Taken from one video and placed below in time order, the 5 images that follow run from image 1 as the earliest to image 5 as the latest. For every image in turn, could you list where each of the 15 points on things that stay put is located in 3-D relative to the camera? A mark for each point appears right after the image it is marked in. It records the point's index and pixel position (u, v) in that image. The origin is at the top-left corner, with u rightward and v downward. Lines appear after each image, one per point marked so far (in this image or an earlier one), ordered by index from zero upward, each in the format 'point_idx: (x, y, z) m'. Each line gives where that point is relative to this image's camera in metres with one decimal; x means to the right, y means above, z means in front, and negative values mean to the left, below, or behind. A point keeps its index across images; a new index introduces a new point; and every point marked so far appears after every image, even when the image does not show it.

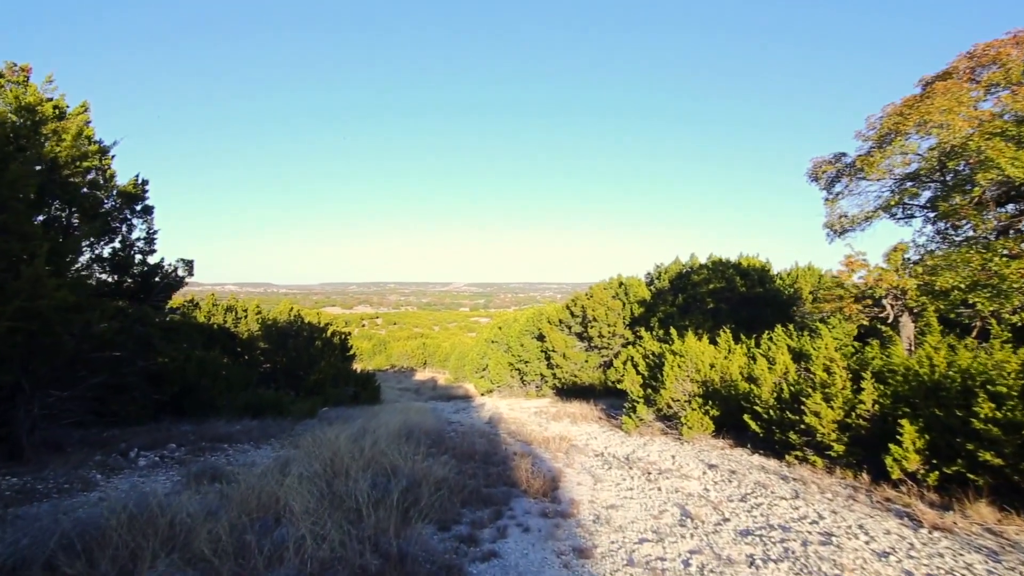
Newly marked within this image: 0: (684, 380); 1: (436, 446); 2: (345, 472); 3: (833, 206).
0: (+3.2, -1.7, +10.3) m
1: (-1.2, -2.6, +8.8) m
2: (-1.8, -2.0, +5.9) m
3: (+6.2, +1.6, +10.7) m
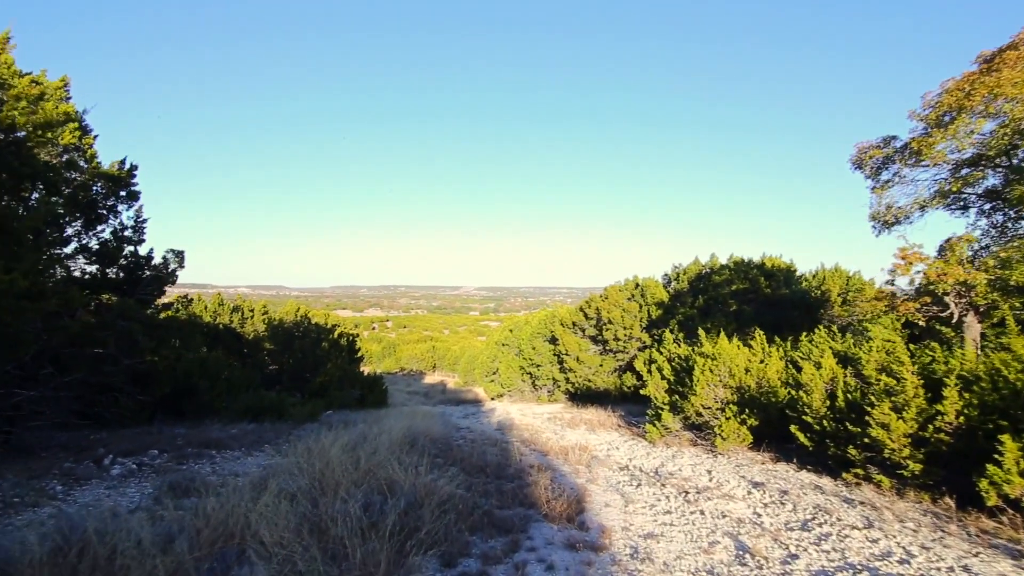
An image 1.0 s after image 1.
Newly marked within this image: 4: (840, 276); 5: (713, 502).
0: (+3.4, -1.7, +9.3) m
1: (-1.0, -2.4, +8.0) m
2: (-1.6, -1.8, +5.1) m
3: (+6.5, +1.6, +9.7) m
4: (+10.6, +0.4, +18.0) m
5: (+2.2, -2.3, +5.9) m
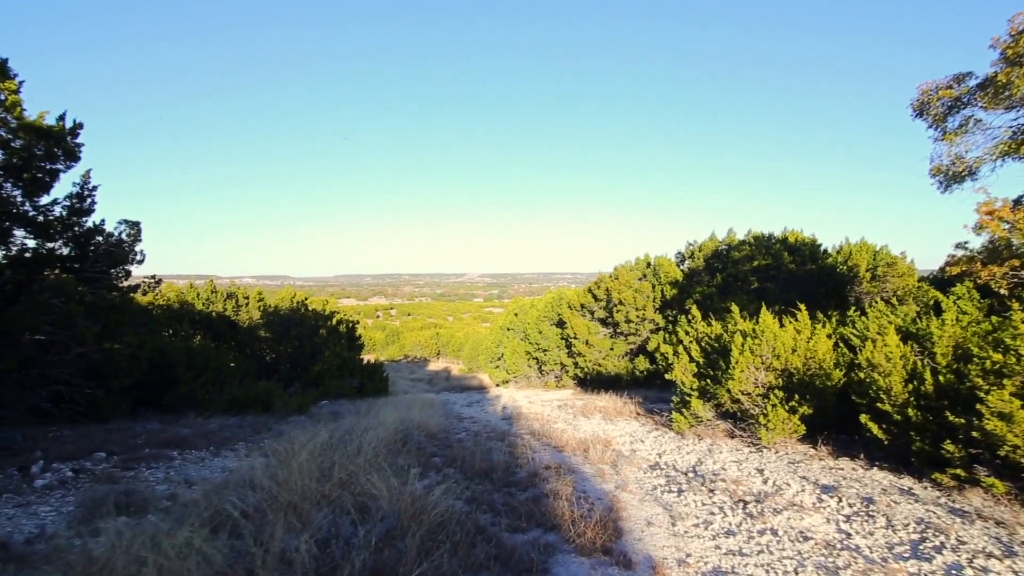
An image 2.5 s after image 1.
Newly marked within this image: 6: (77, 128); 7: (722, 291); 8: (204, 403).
0: (+3.6, -1.2, +8.0) m
1: (-0.9, -2.1, +6.7) m
2: (-1.5, -1.5, +3.8) m
3: (+6.6, +2.2, +8.3) m
4: (+10.8, +1.2, +16.6) m
5: (+2.3, -1.9, +4.6) m
6: (-6.3, +2.3, +7.9) m
7: (+7.2, -0.1, +18.8) m
8: (-7.2, -2.7, +12.7) m
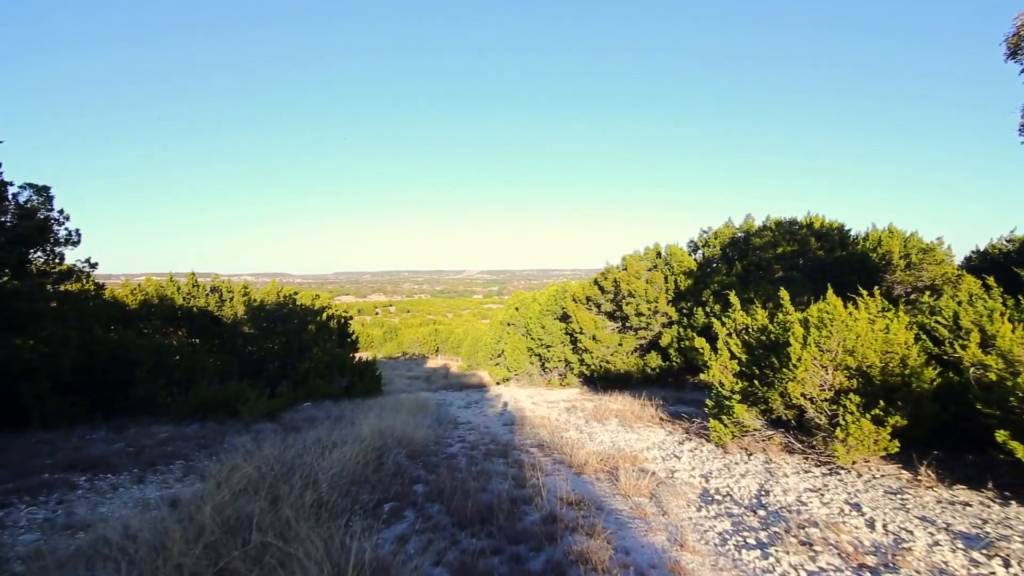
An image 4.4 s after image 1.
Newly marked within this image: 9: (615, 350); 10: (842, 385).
0: (+3.6, -0.9, +6.4) m
1: (-0.8, -1.8, +5.1) m
2: (-1.5, -1.3, +2.2) m
3: (+6.6, +2.4, +6.6) m
4: (+10.8, +1.5, +15.0) m
5: (+2.3, -1.7, +3.0) m
6: (-6.3, +2.5, +6.2) m
7: (+7.2, +0.2, +17.1) m
8: (-7.1, -2.4, +11.1) m
9: (+3.7, -2.2, +19.6) m
10: (+3.8, -1.1, +6.3) m
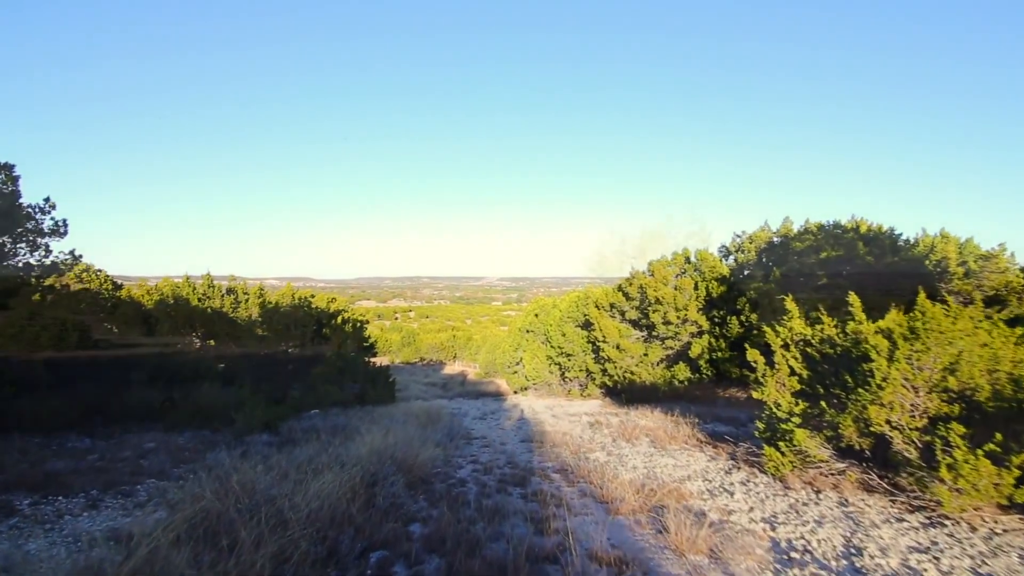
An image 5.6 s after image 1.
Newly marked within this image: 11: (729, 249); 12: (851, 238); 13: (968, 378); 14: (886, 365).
0: (+3.8, -1.0, +5.2) m
1: (-0.7, -1.8, +4.0) m
2: (-1.4, -1.2, +1.2) m
3: (+6.9, +2.3, +5.4) m
4: (+11.3, +1.3, +13.6) m
5: (+2.4, -1.6, +1.9) m
6: (-6.0, +2.6, +5.5) m
7: (+7.8, 0.0, +15.8) m
8: (-6.7, -2.3, +10.3) m
9: (+4.4, -2.4, +18.4) m
10: (+4.0, -1.2, +5.1) m
11: (+7.7, +1.4, +19.4) m
12: (+9.5, +1.4, +15.3) m
13: (+4.2, -0.8, +5.0) m
14: (+3.7, -0.7, +5.3) m
